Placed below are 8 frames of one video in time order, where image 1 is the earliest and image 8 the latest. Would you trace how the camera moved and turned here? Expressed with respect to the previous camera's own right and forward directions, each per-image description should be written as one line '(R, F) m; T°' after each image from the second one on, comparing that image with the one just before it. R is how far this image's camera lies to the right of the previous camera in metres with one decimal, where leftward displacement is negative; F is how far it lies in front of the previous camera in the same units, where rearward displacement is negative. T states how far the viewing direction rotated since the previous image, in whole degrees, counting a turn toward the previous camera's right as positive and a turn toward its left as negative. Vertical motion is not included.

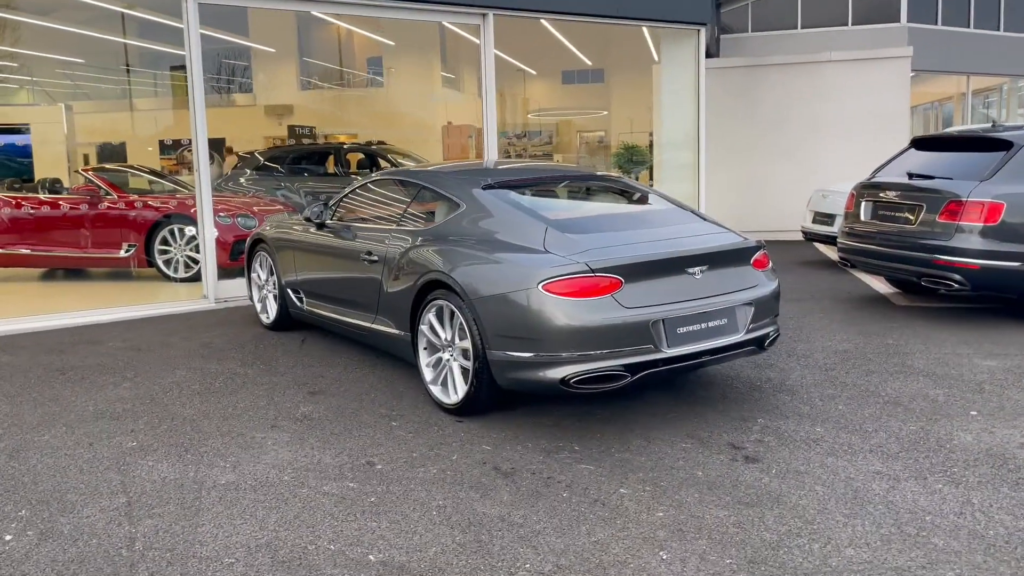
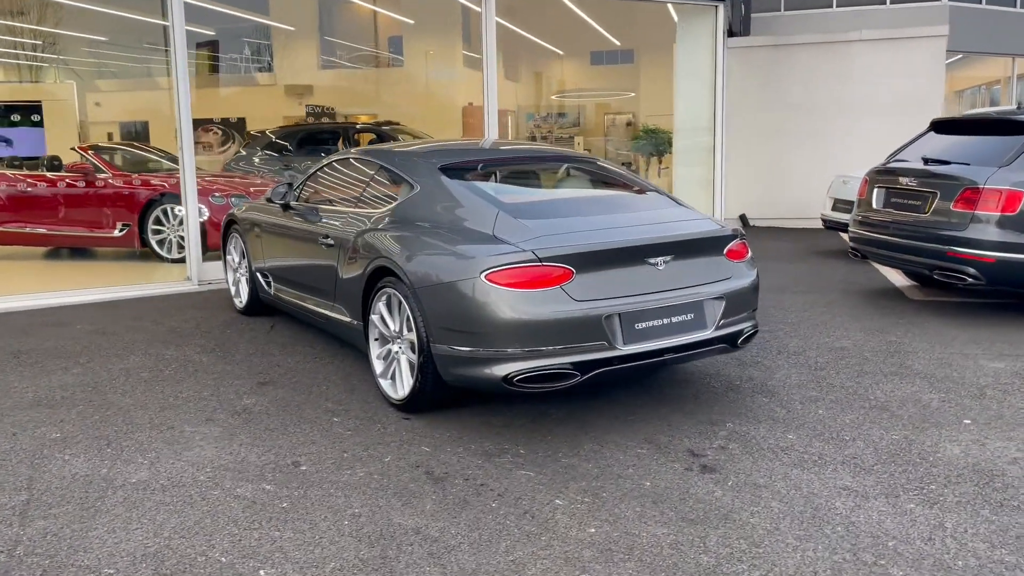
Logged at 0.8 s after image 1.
(+0.4, +0.3) m; -3°
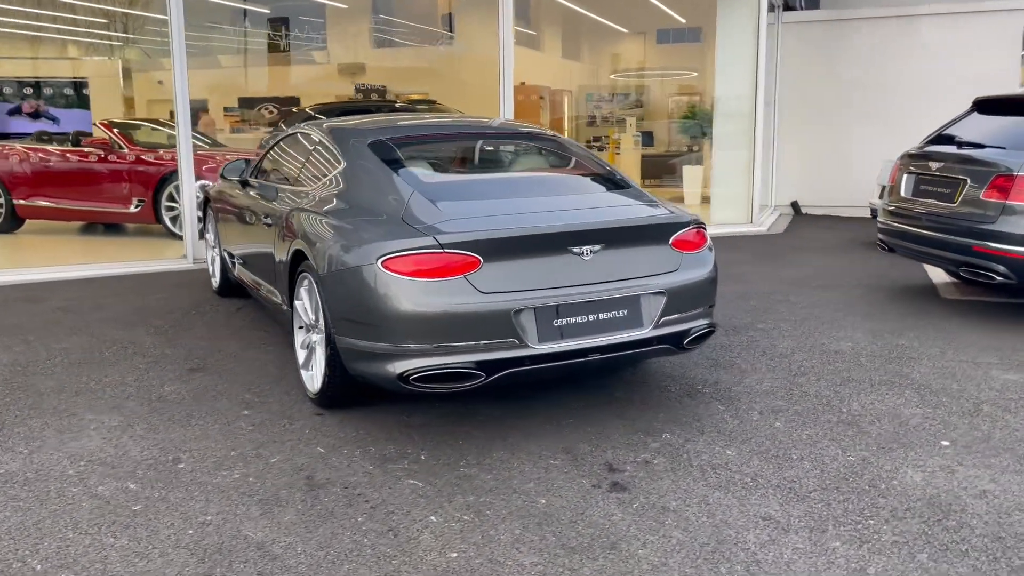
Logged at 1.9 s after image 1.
(+0.7, +0.4) m; -5°
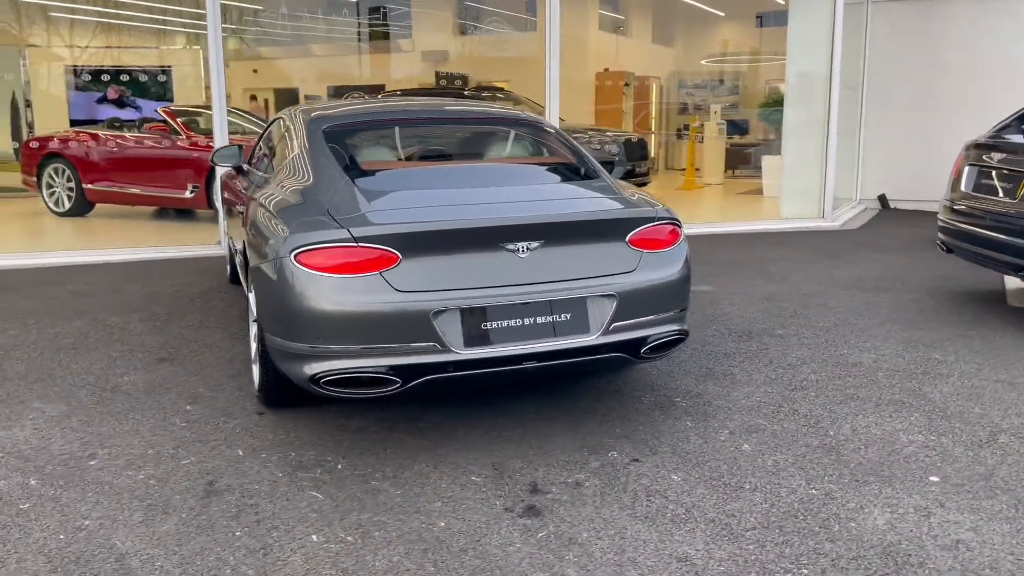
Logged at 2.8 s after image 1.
(+0.7, +0.4) m; -7°
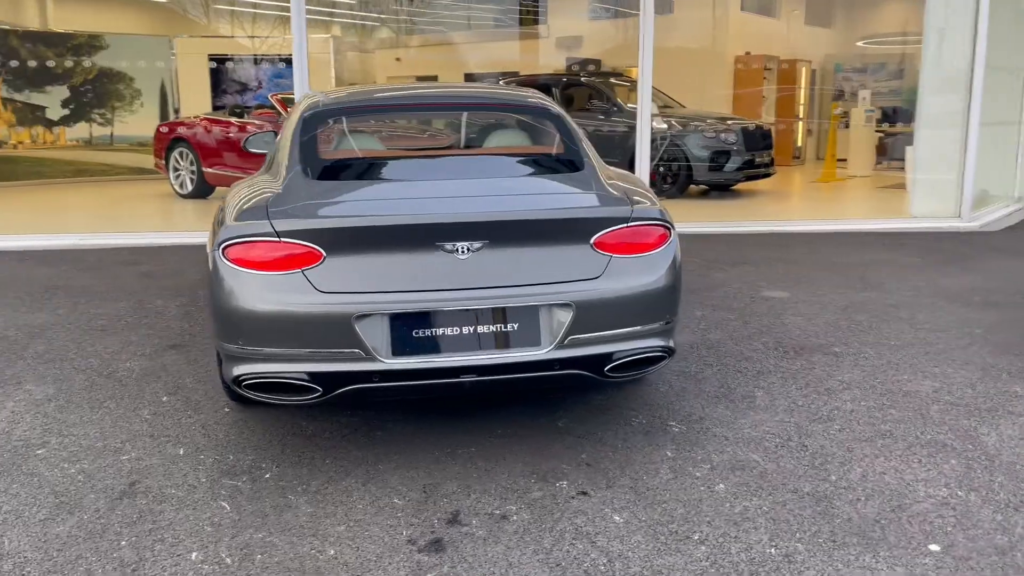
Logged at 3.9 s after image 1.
(+0.8, +0.4) m; -11°
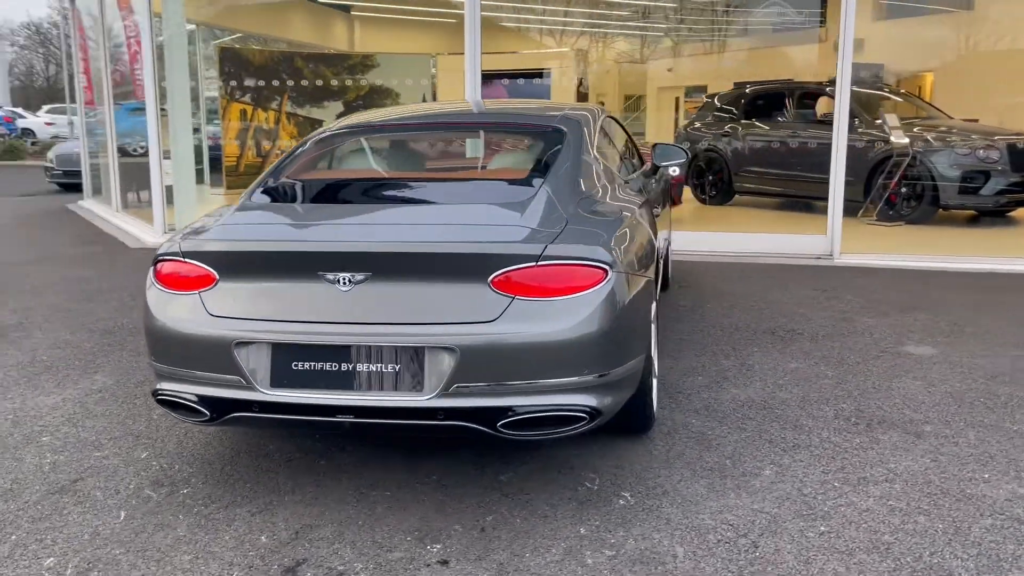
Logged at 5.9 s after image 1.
(+1.3, +0.5) m; -20°
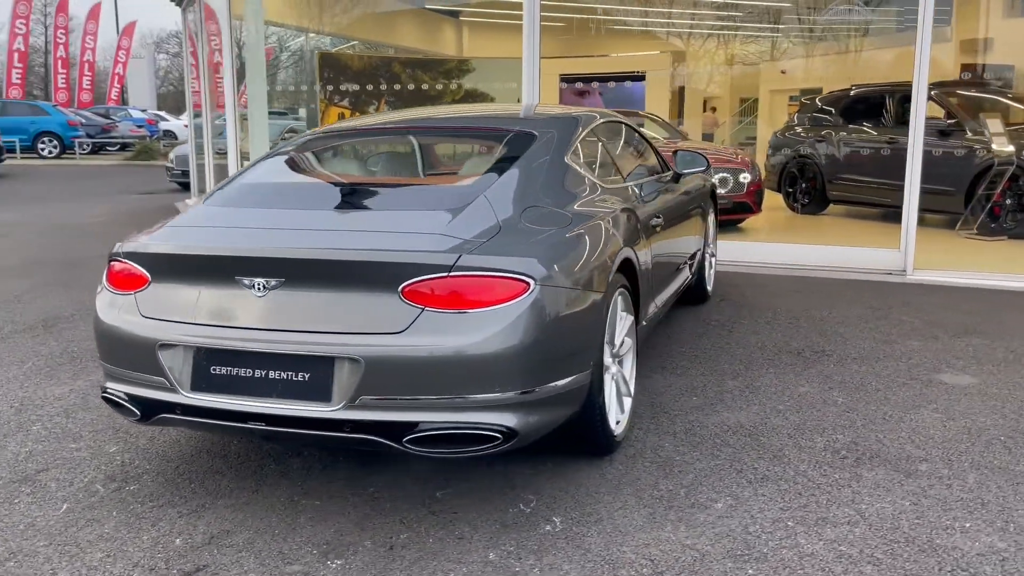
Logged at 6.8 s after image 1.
(+0.6, +0.2) m; -8°
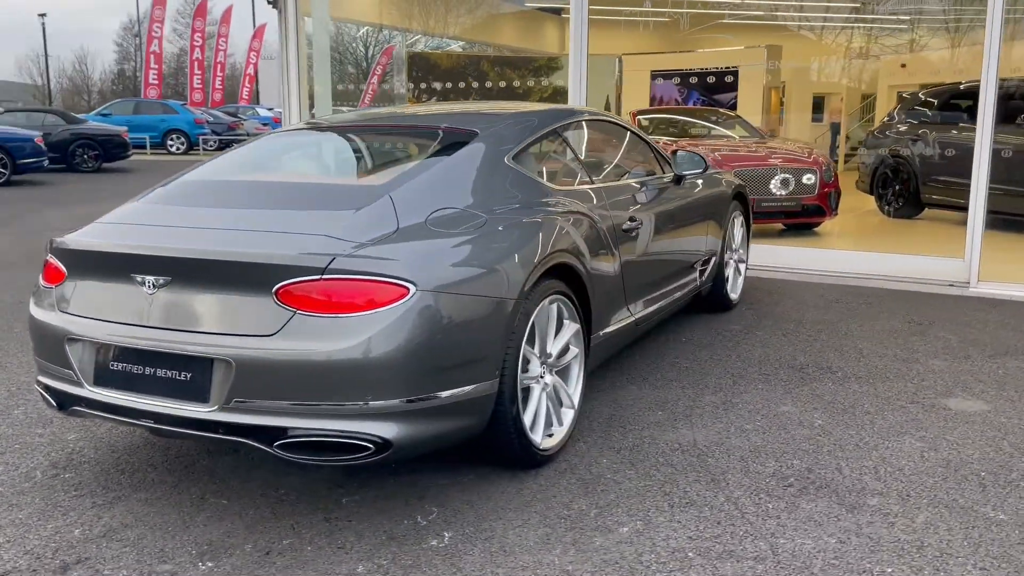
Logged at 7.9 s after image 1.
(+0.7, +0.2) m; -8°
